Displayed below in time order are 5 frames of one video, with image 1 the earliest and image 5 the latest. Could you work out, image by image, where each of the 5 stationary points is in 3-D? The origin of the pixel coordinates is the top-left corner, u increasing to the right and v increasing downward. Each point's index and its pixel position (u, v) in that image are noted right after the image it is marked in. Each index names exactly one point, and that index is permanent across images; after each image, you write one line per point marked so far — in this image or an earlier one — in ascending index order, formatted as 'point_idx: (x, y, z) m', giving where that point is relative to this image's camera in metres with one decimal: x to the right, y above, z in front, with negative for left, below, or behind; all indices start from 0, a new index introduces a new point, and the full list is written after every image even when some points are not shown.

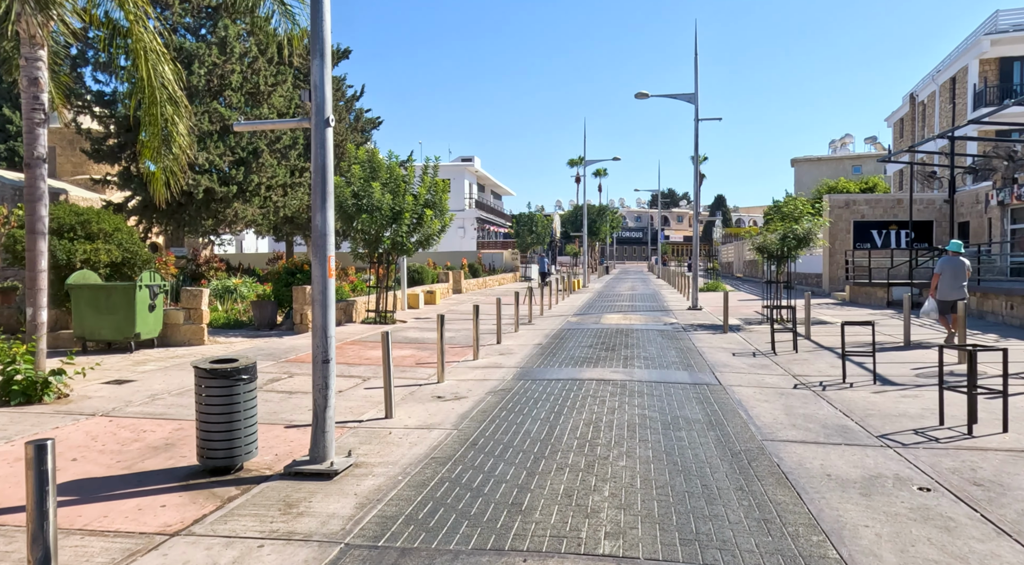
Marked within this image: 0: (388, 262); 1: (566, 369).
0: (-3.1, +0.5, +17.6) m
1: (+0.8, -1.2, +10.0) m
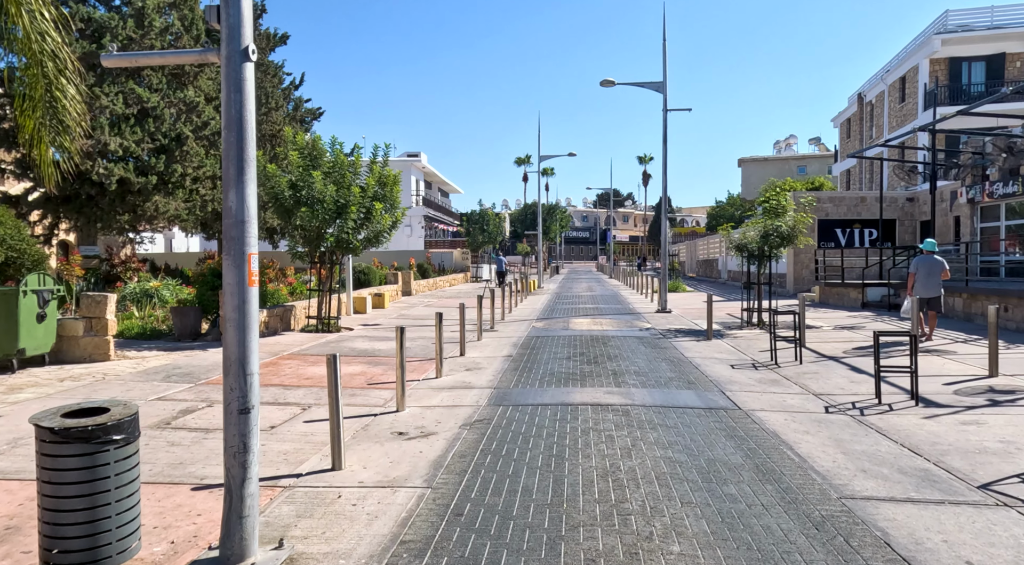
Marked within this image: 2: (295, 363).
0: (-4.1, +0.5, +15.7) m
1: (+0.5, -1.3, +8.4) m
2: (-3.4, -1.3, +10.8) m
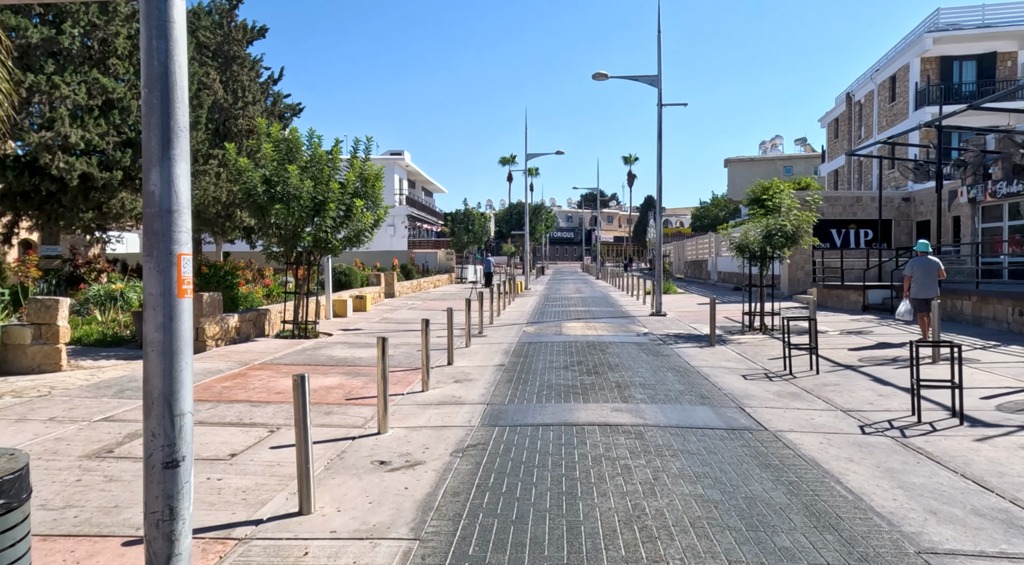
0: (-4.3, +0.4, +14.7) m
1: (+0.4, -1.3, +7.5) m
2: (-3.5, -1.3, +9.8) m
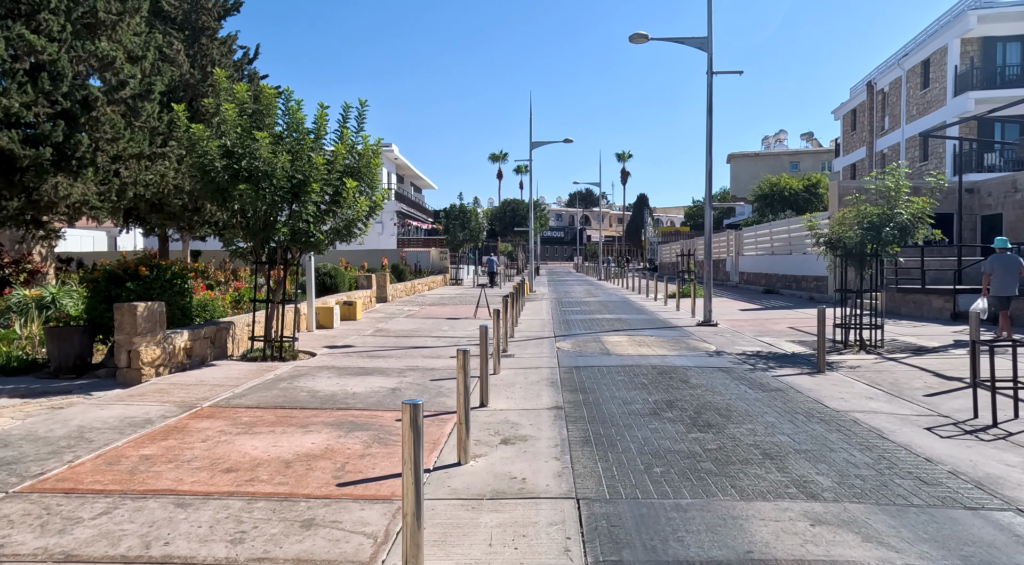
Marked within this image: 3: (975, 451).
0: (-3.7, +0.3, +11.4) m
1: (+1.1, -1.4, +4.4) m
2: (-2.8, -1.4, +6.6) m
3: (+3.8, -1.4, +5.7) m
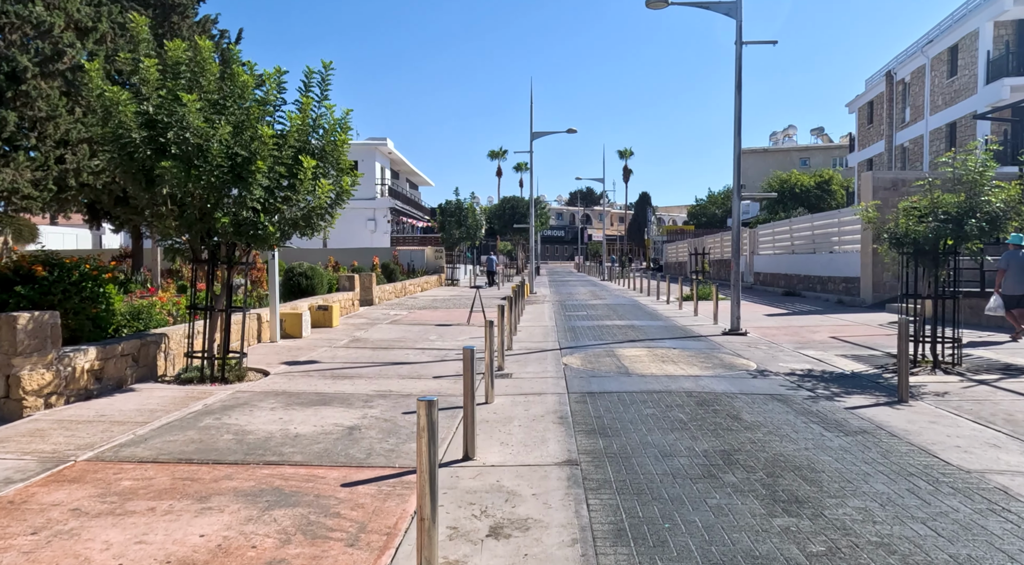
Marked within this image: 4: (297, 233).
0: (-3.8, +0.3, +9.3) m
1: (+1.1, -1.5, +2.3) m
2: (-2.8, -1.4, +4.4) m
3: (+3.7, -1.4, +3.6) m
4: (-2.9, +0.7, +9.4) m
